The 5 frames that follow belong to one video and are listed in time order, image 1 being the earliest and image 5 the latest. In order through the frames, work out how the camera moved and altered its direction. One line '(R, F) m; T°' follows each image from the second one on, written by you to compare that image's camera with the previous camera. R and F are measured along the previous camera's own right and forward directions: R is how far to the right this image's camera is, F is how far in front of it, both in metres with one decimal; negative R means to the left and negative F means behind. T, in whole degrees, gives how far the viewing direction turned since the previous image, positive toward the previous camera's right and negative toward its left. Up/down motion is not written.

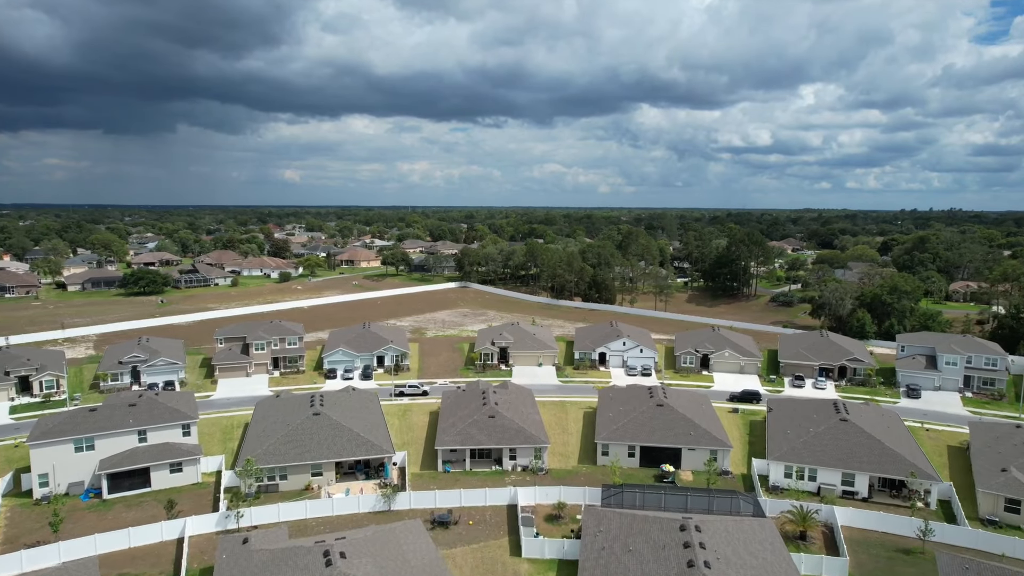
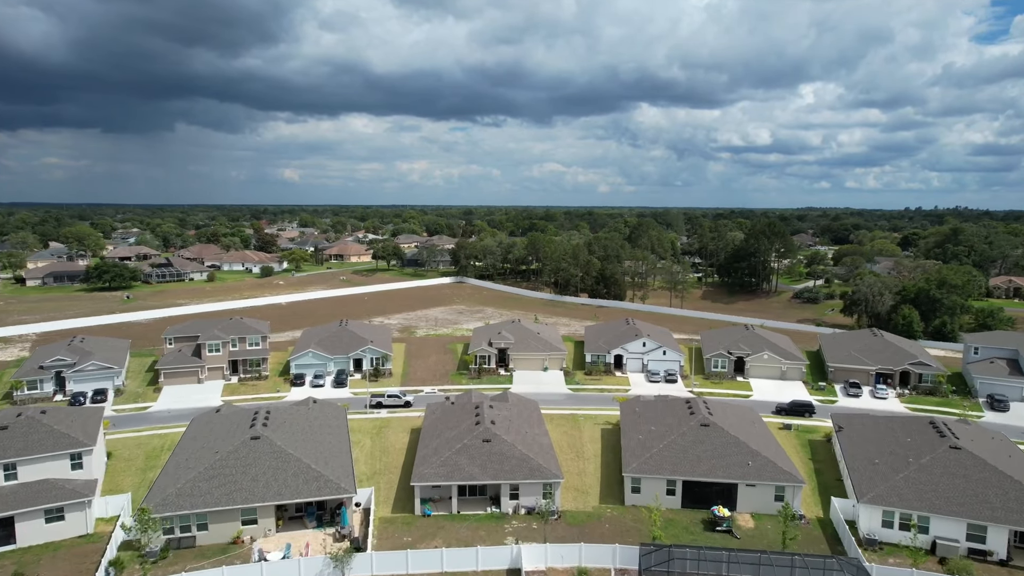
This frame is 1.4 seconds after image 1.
(-0.1, +10.4) m; 0°
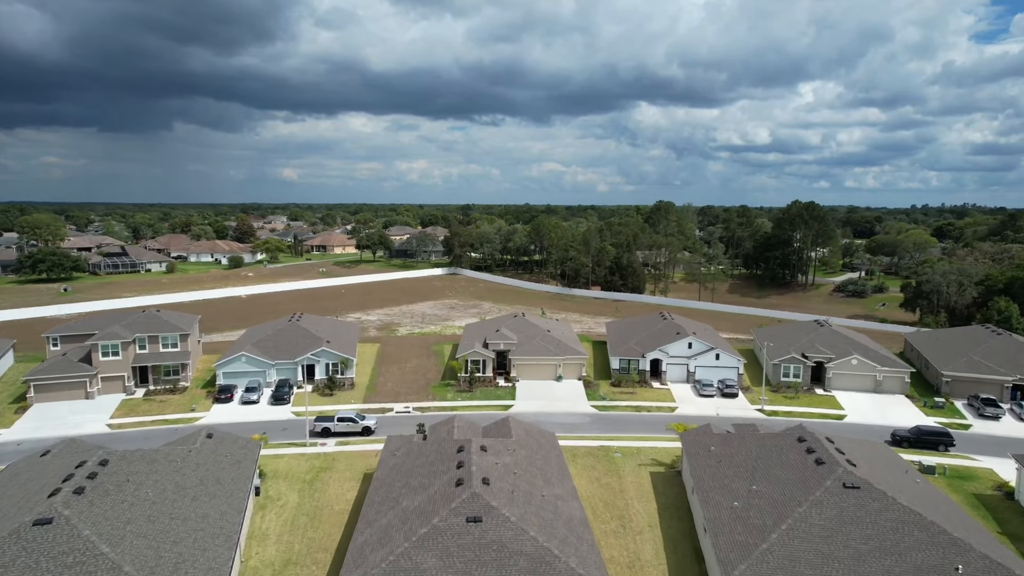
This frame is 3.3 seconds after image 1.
(-0.2, +15.0) m; 0°
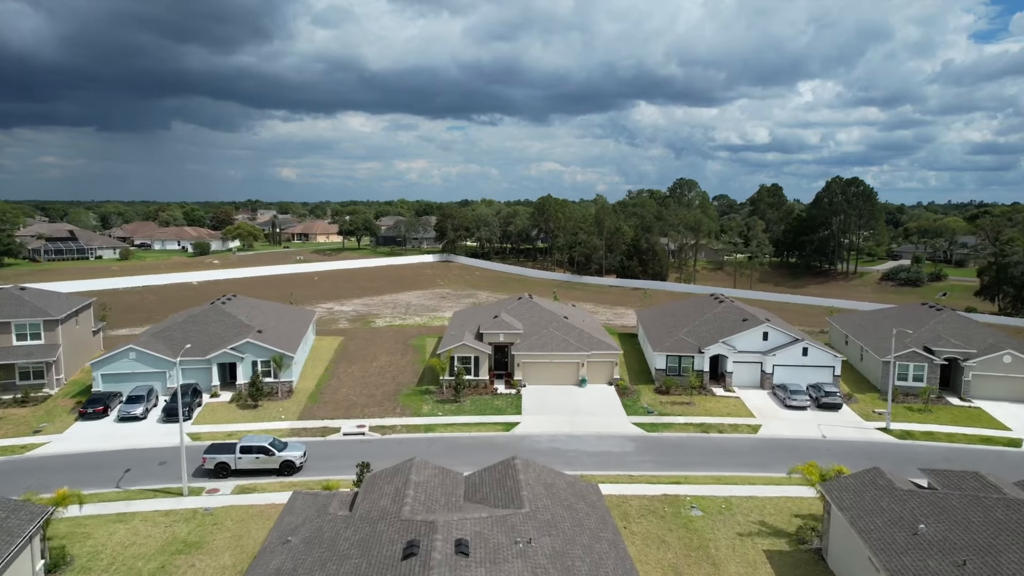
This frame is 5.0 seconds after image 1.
(-0.2, +13.3) m; 0°
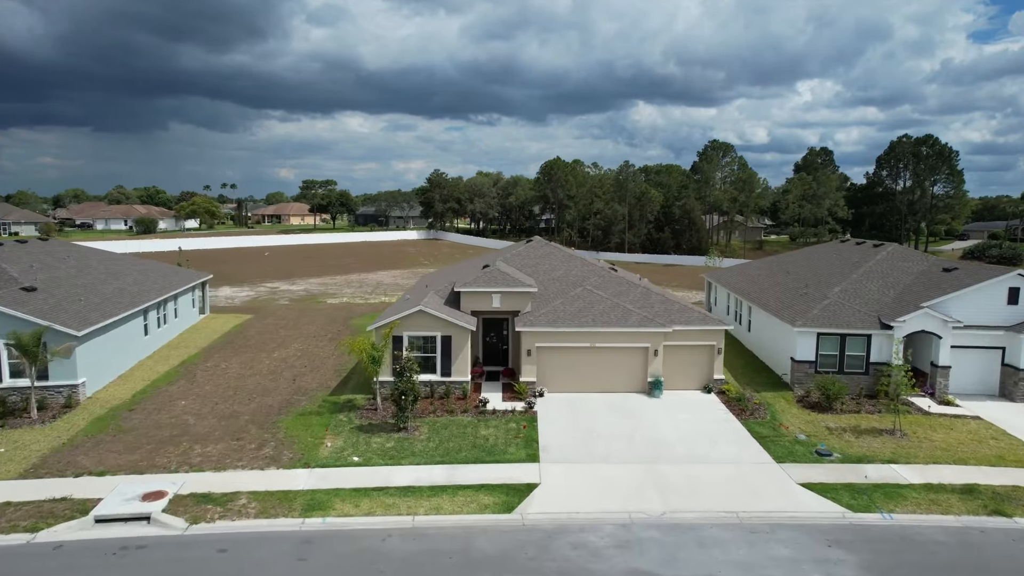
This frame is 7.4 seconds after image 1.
(-0.1, +16.5) m; 0°
